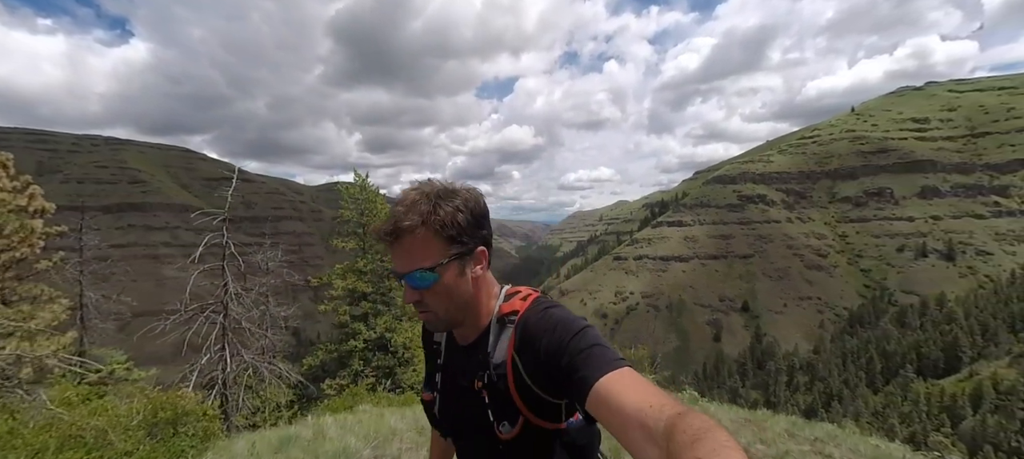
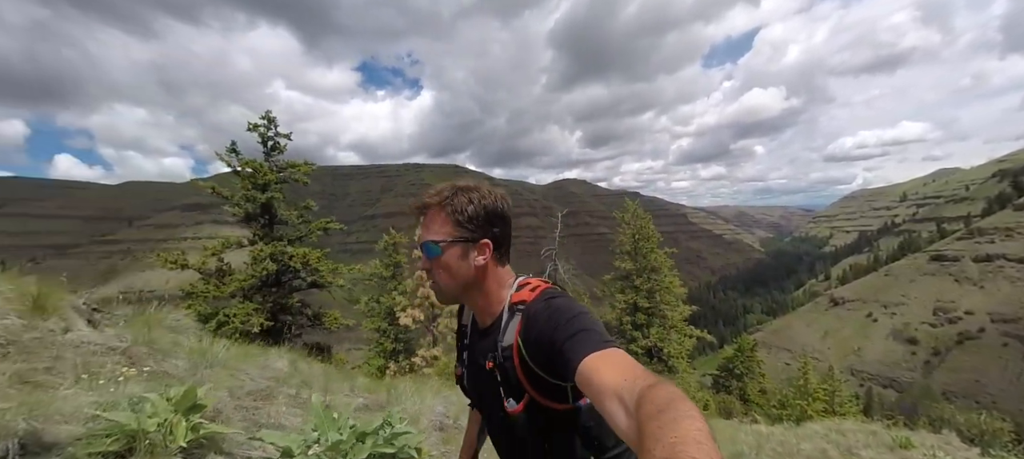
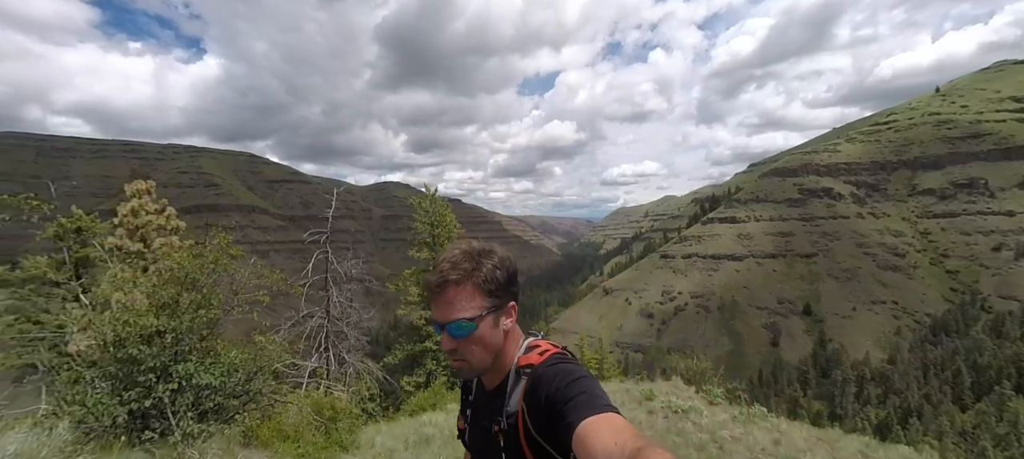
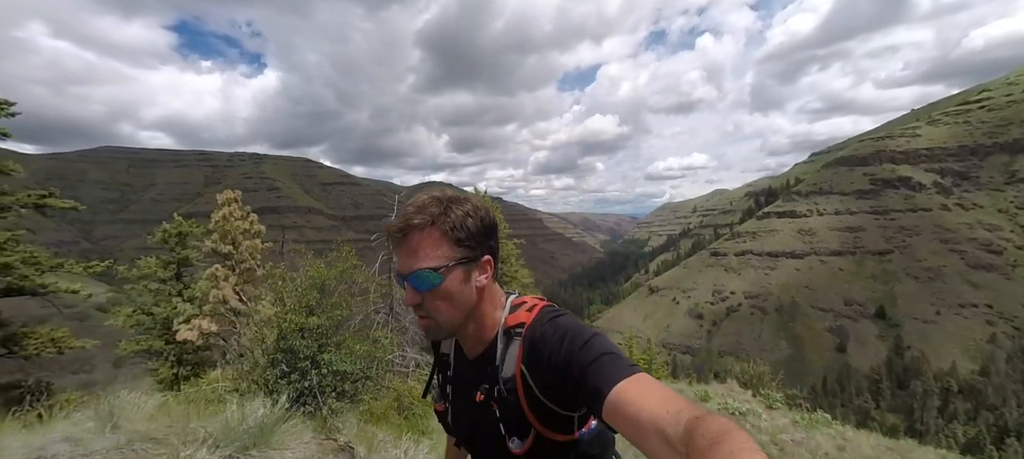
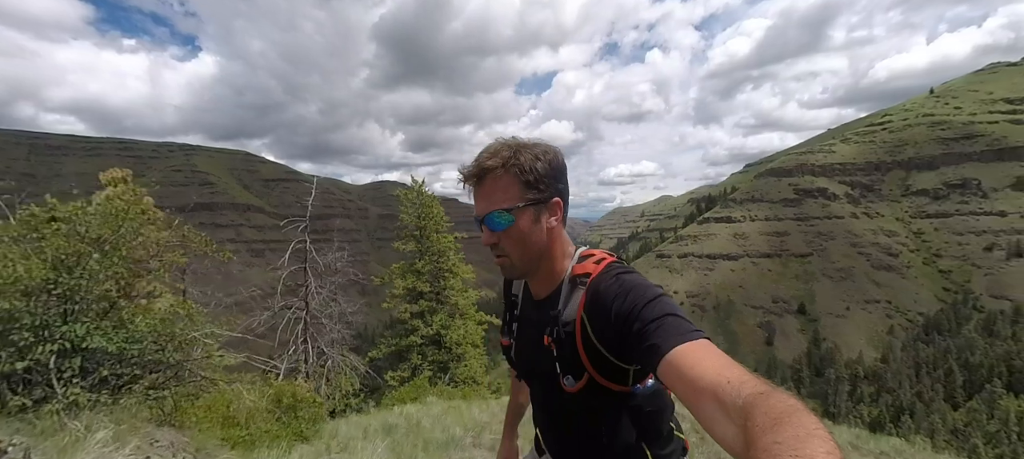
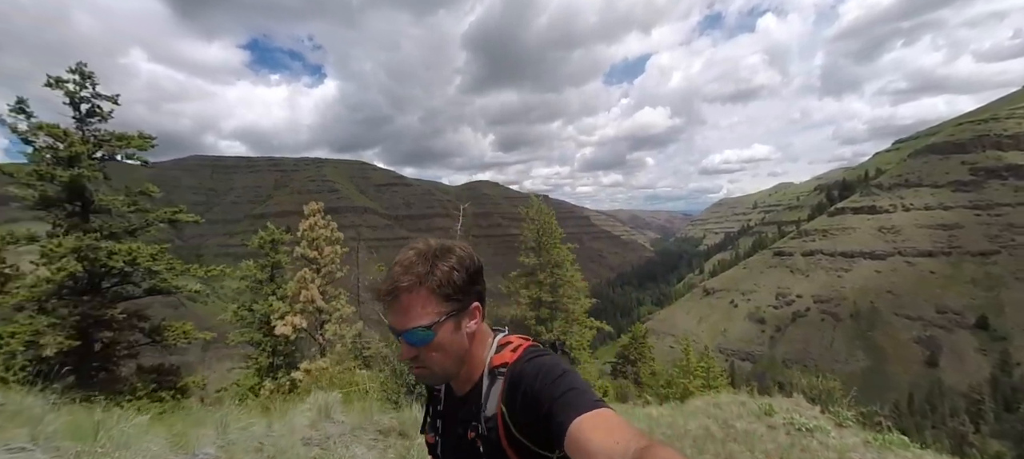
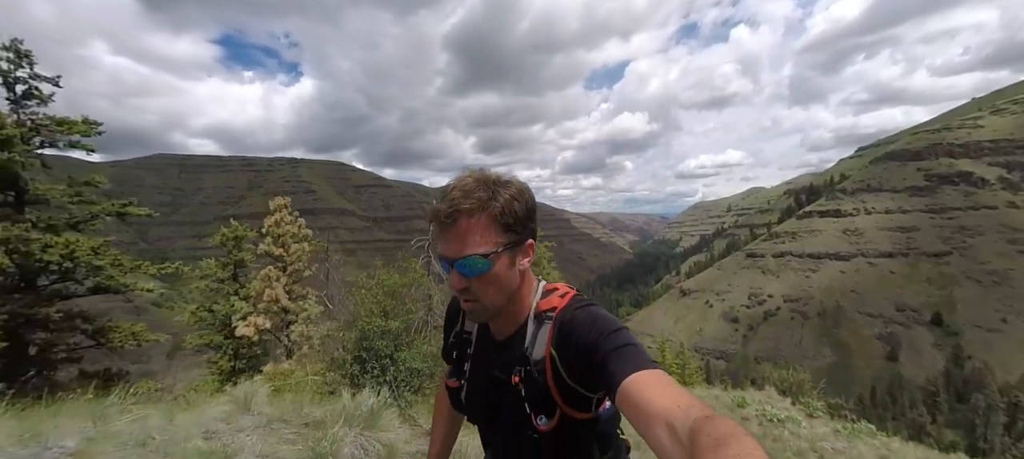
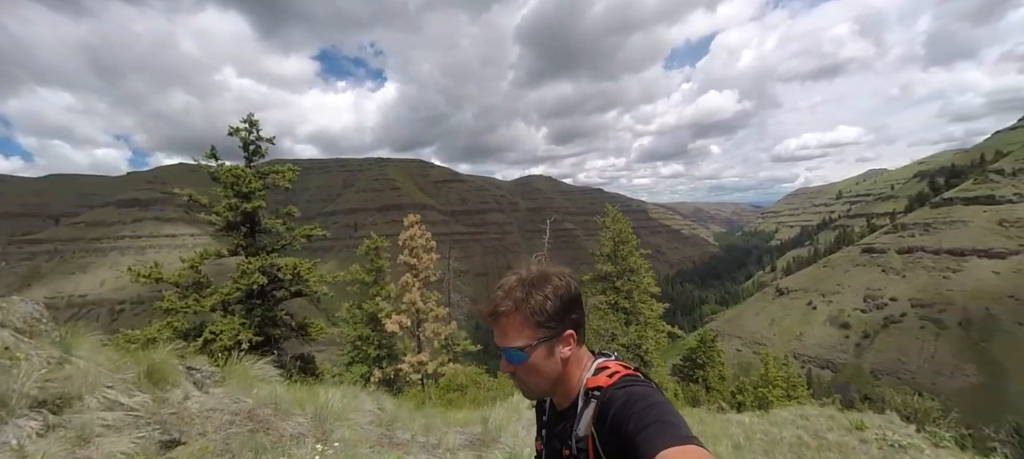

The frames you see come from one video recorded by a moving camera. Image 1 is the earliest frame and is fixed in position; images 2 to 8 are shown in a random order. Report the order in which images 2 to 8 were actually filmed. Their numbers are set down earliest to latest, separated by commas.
5, 3, 4, 7, 6, 2, 8
